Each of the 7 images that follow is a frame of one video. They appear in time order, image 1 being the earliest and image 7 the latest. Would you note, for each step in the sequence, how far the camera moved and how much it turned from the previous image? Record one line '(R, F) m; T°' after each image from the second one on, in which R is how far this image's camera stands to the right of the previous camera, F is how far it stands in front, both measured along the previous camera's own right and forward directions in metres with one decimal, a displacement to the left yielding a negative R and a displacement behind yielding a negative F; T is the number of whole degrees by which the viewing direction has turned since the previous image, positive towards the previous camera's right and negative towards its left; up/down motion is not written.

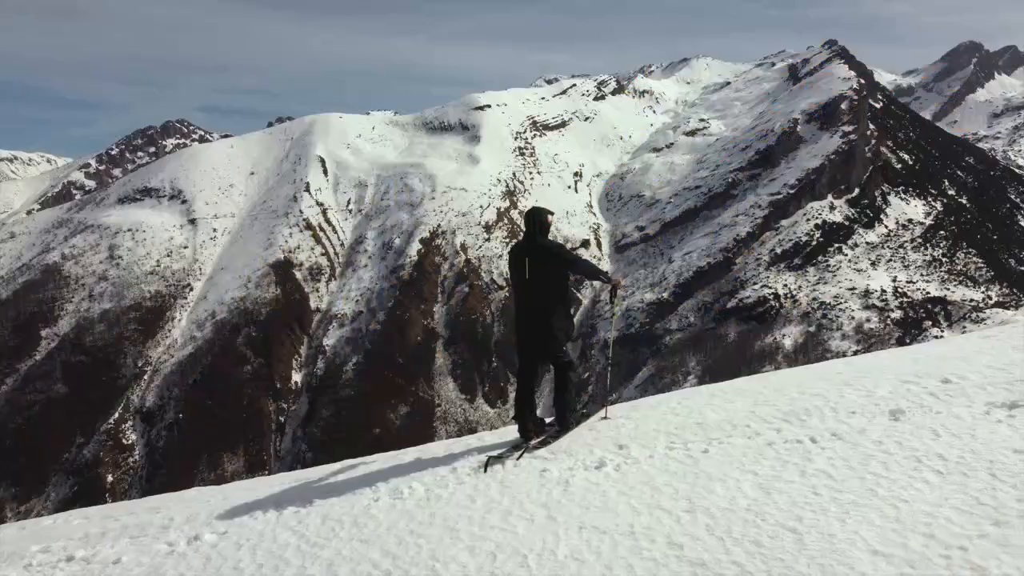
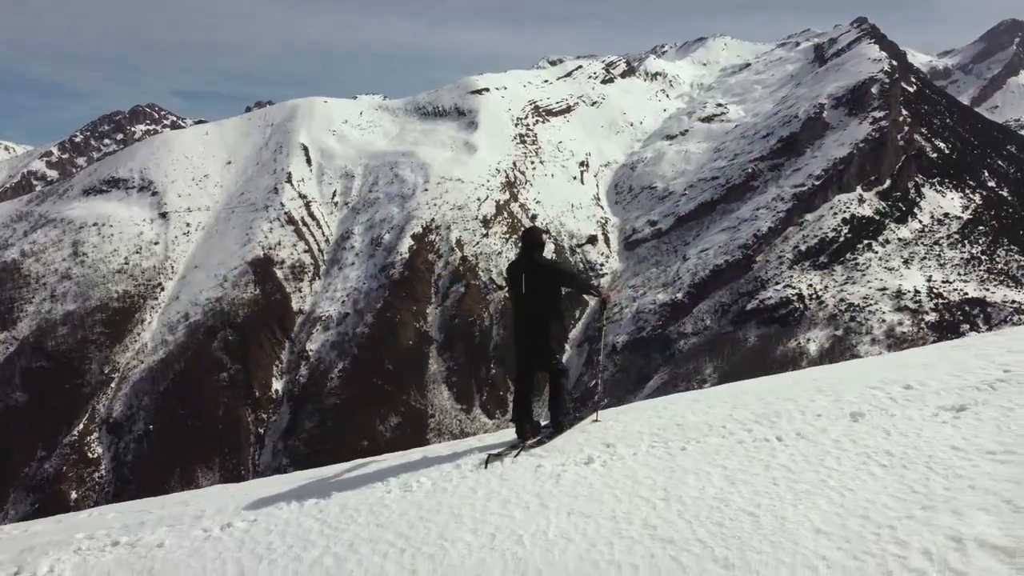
(-0.1, +5.2) m; 0°
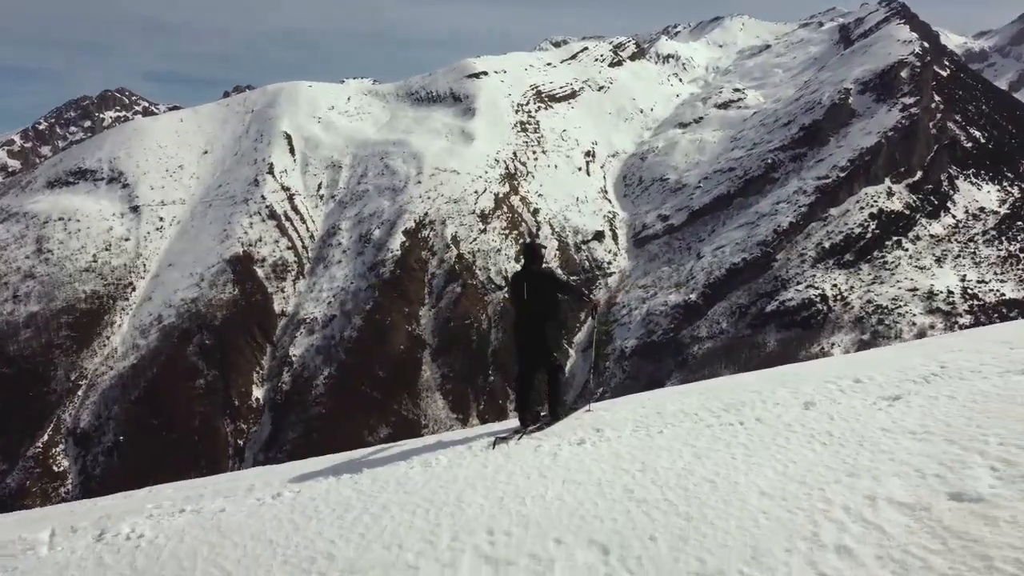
(-0.1, +4.4) m; 0°
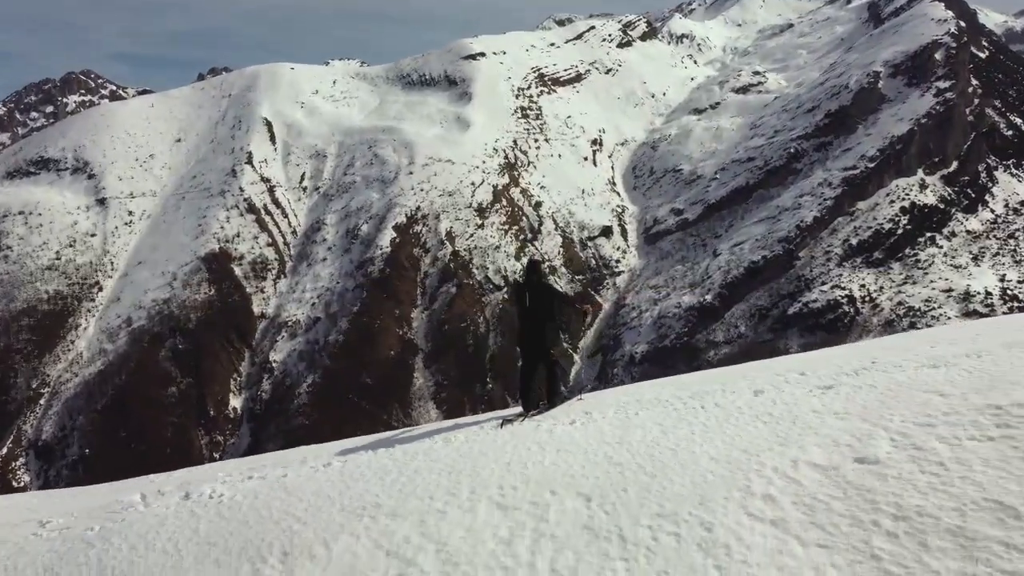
(-0.1, +4.3) m; 0°
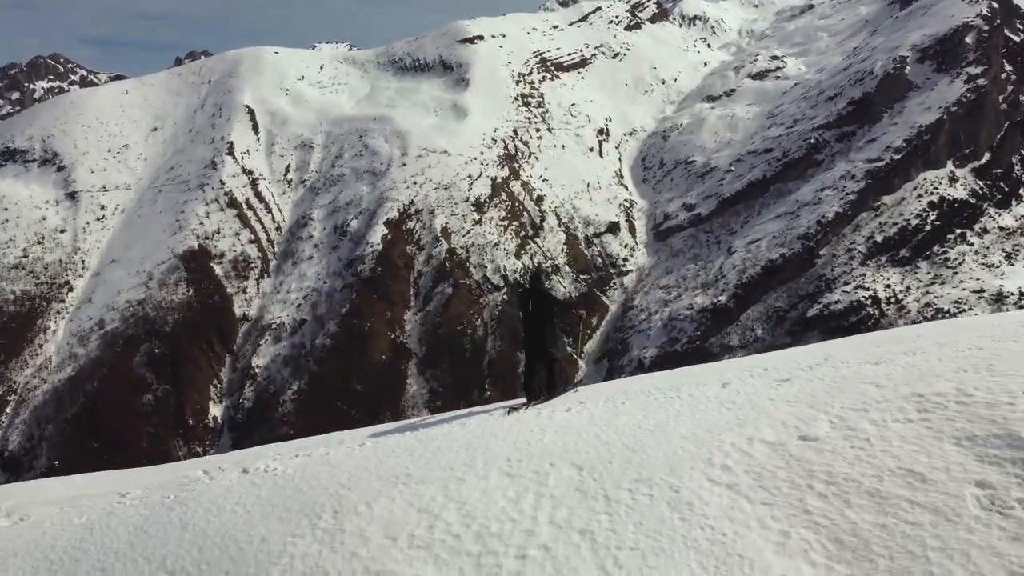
(-0.1, +3.3) m; 0°
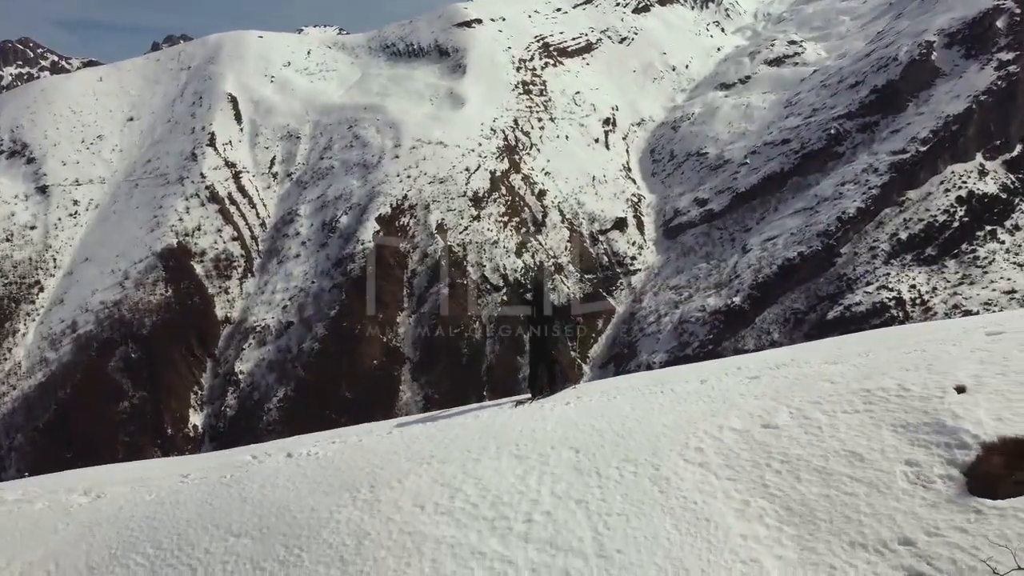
(0.0, +2.9) m; 0°
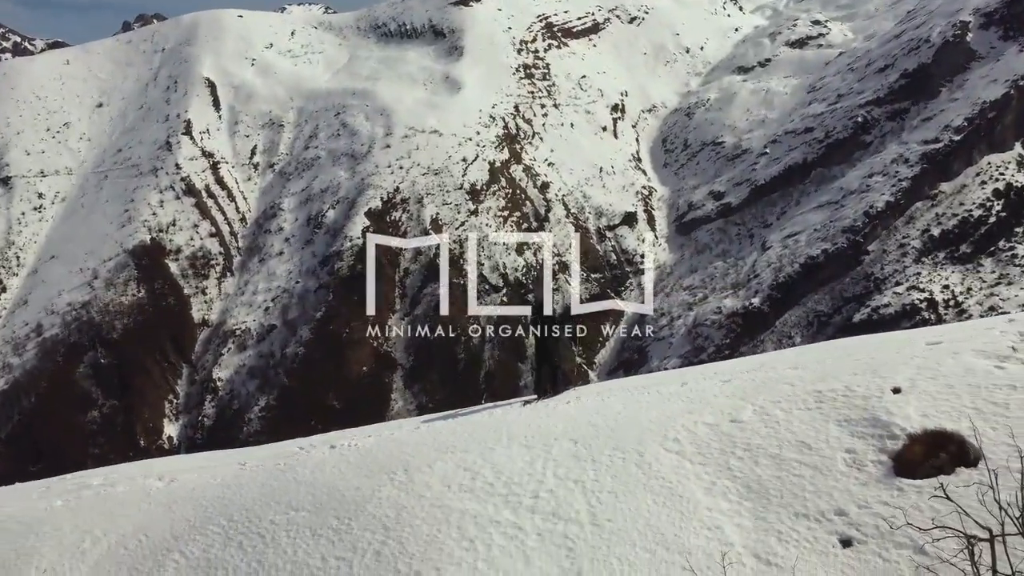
(-0.1, +3.2) m; 0°
